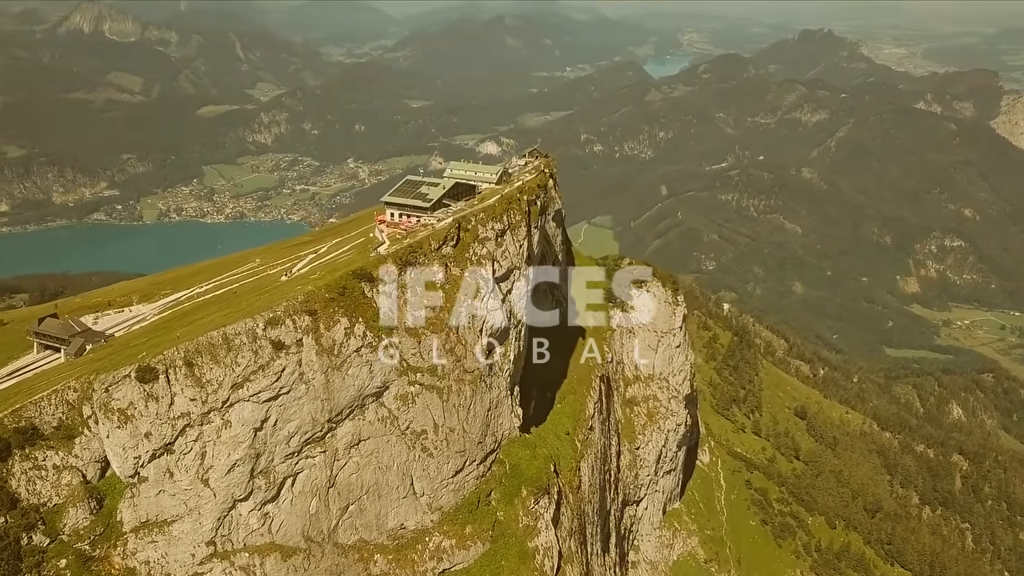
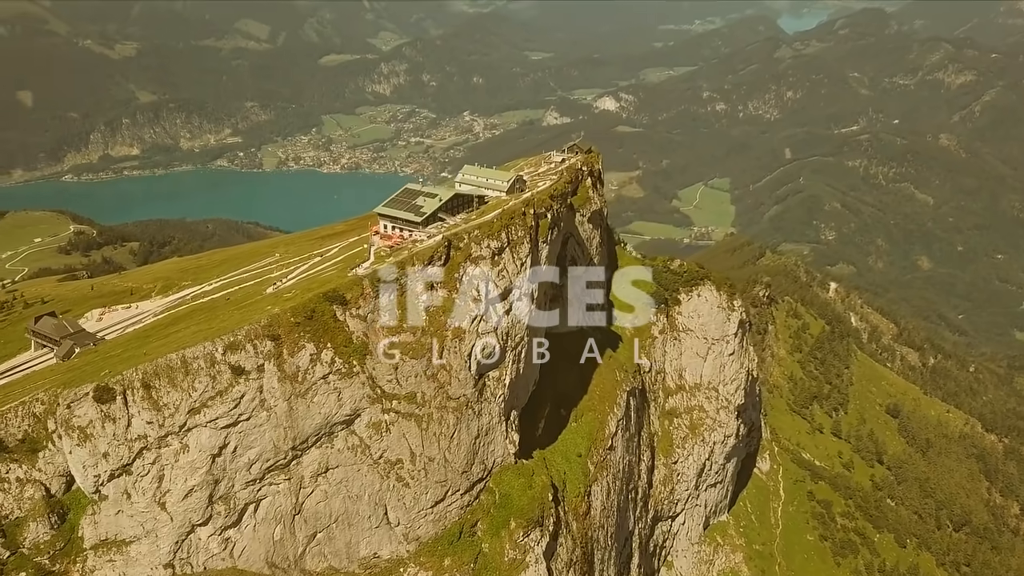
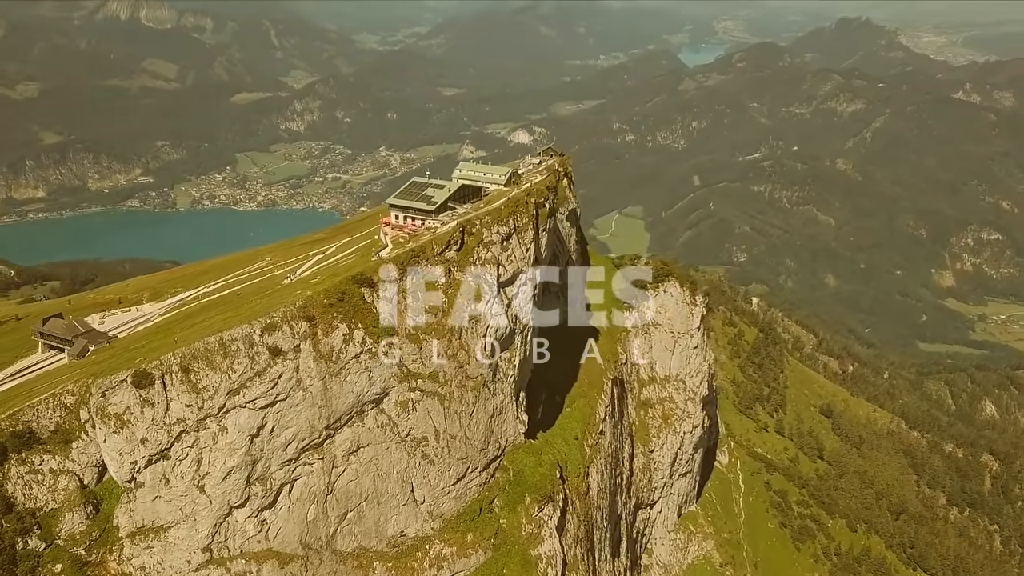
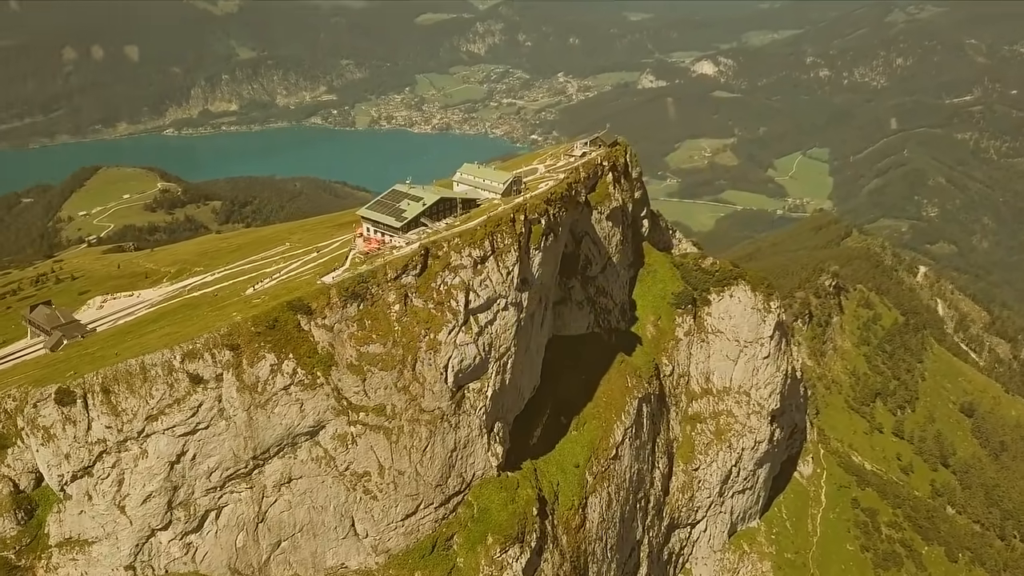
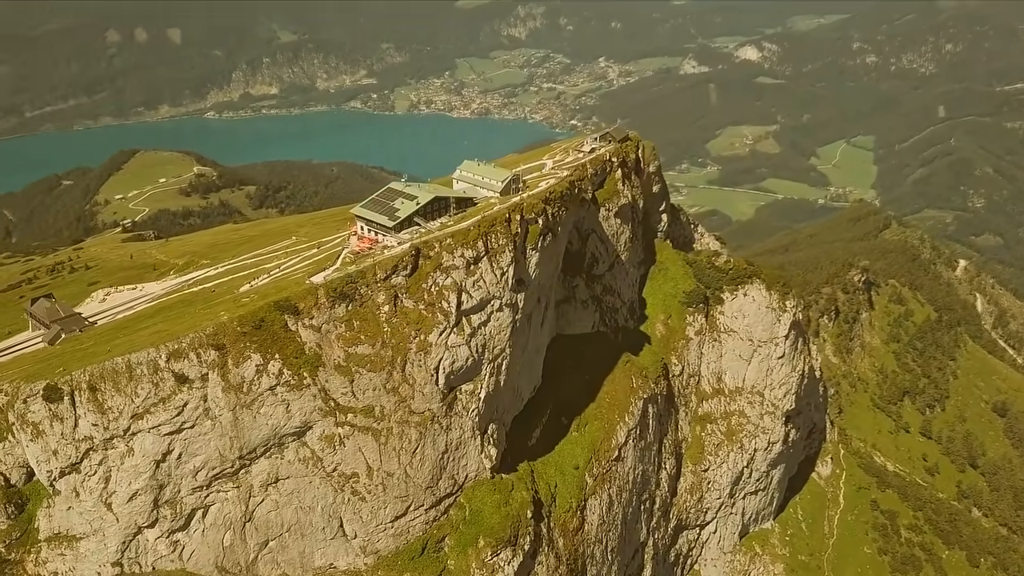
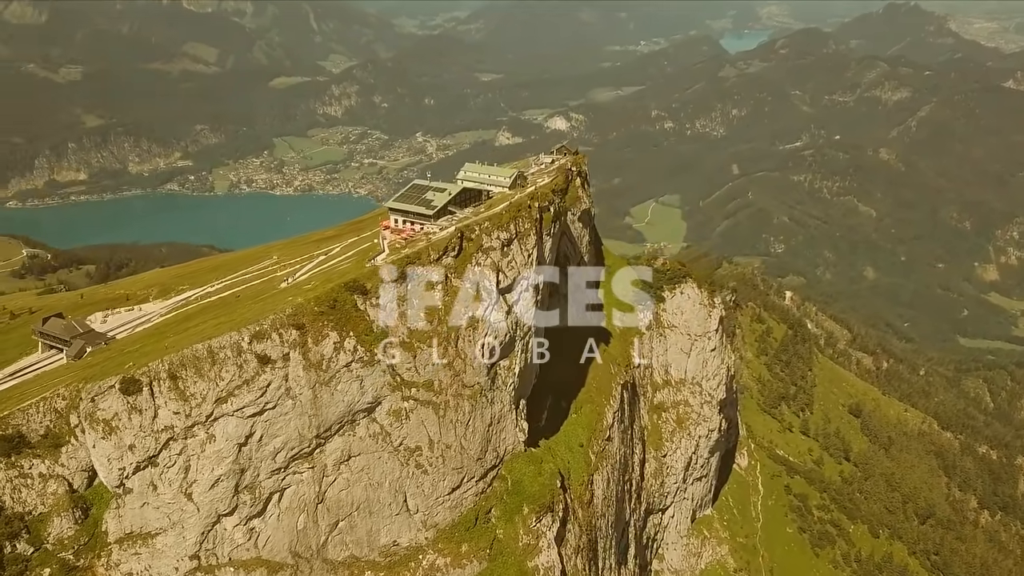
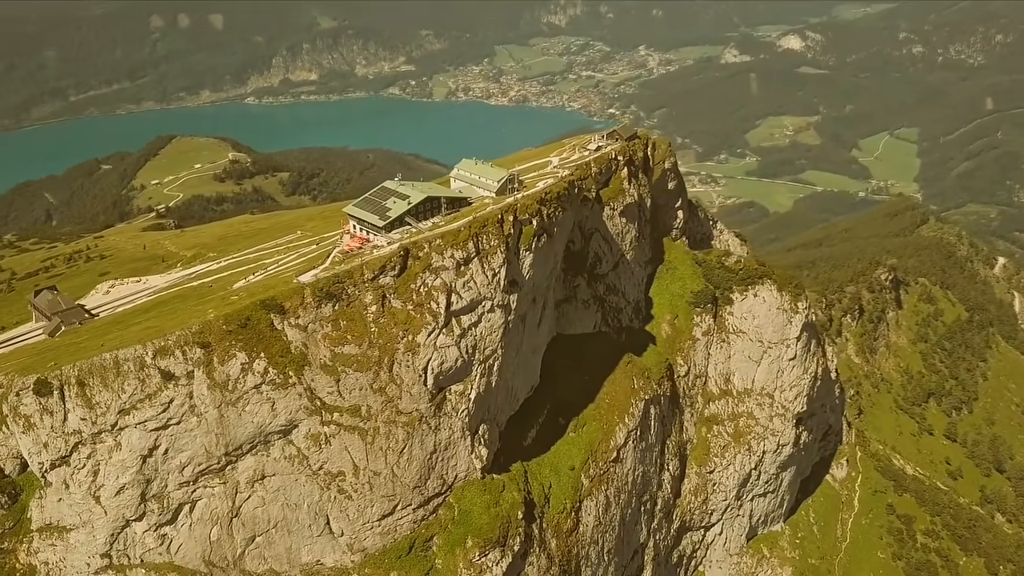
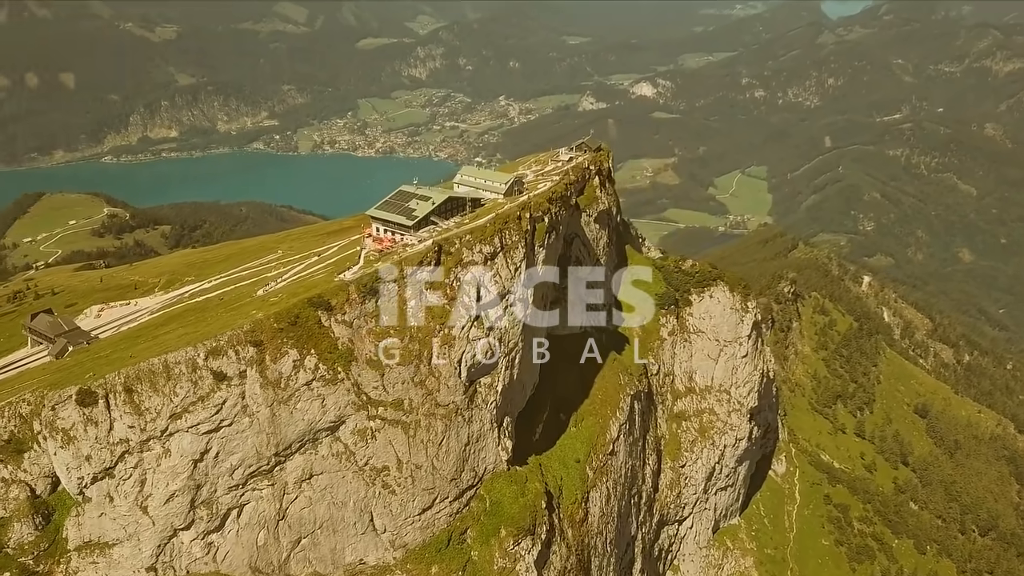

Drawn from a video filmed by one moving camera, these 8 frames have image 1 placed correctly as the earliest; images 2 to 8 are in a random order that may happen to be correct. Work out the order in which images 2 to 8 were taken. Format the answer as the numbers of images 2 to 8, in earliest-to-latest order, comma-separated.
3, 6, 2, 8, 4, 5, 7
